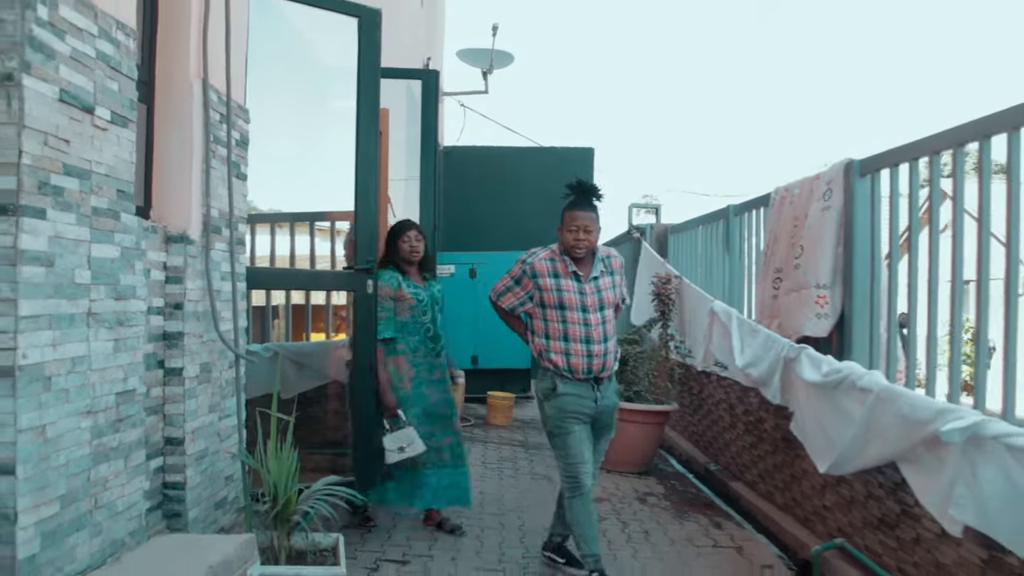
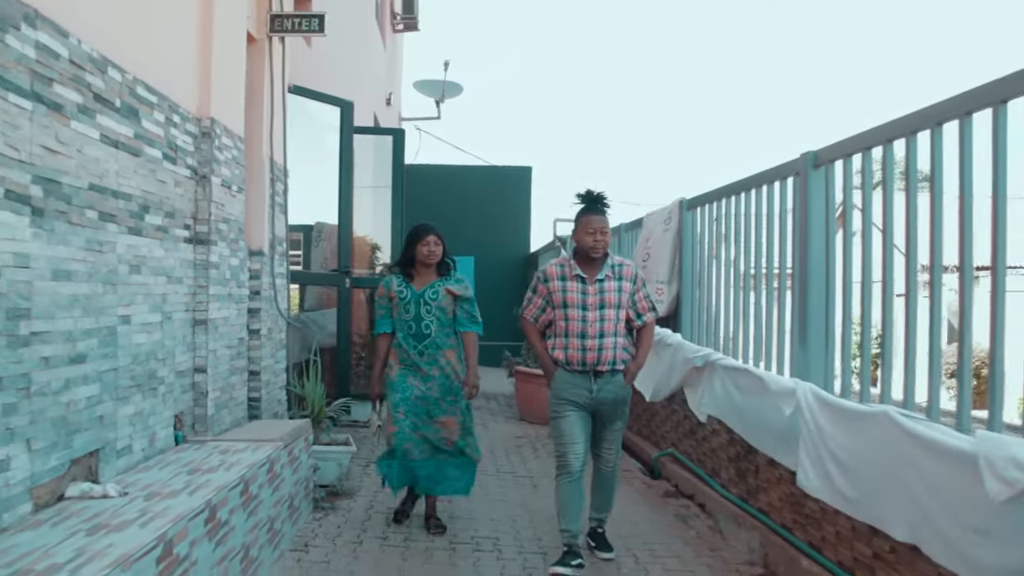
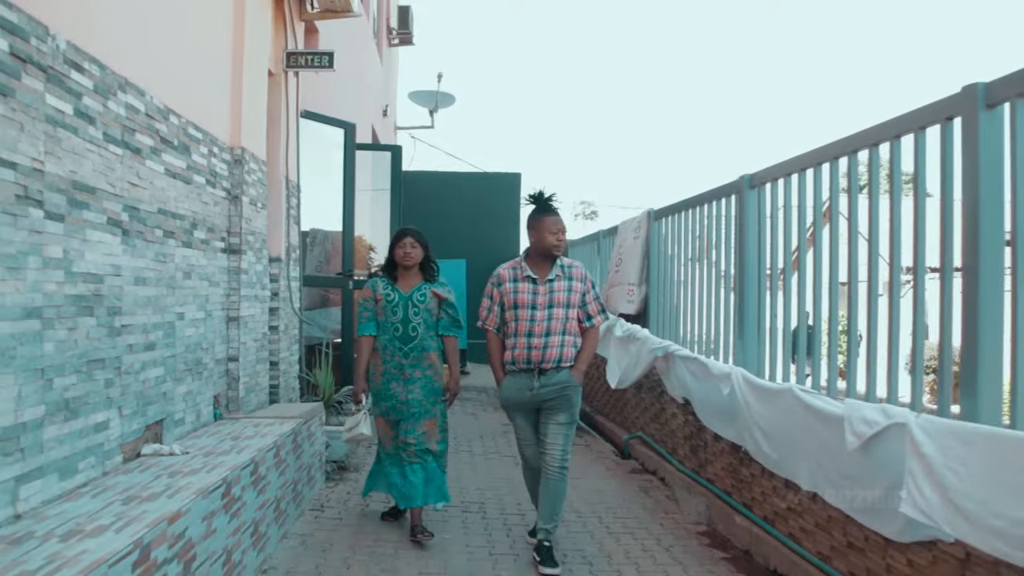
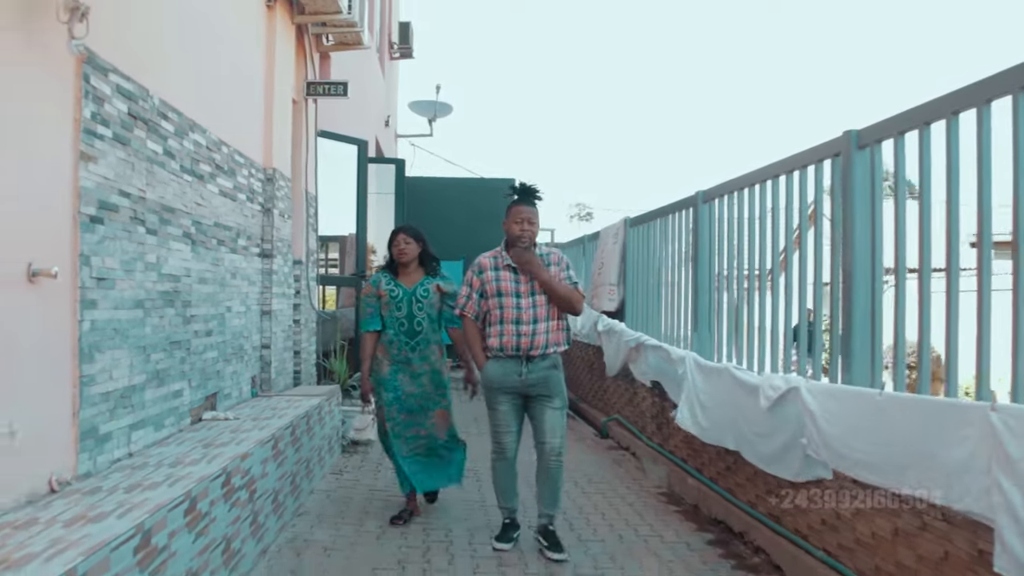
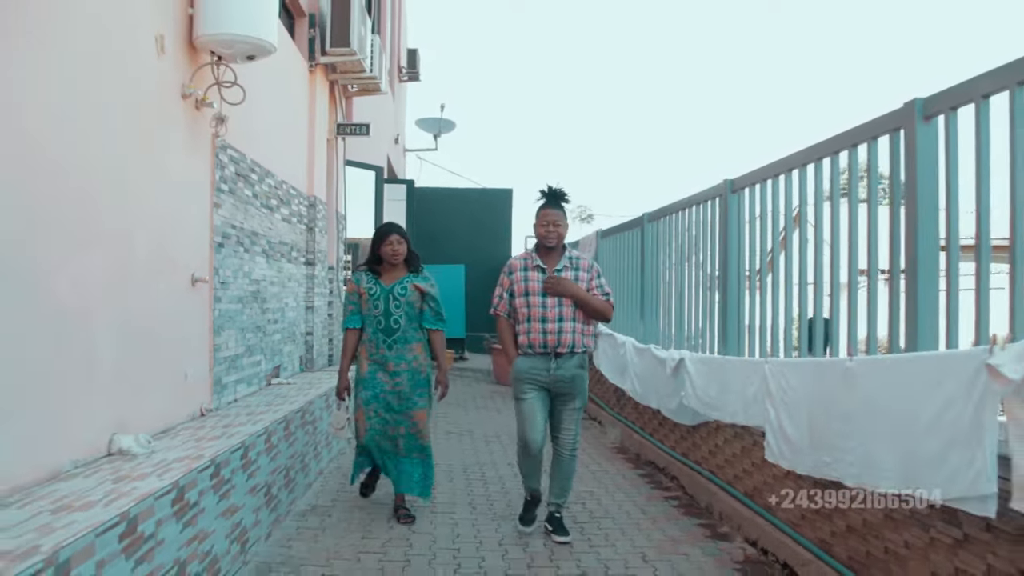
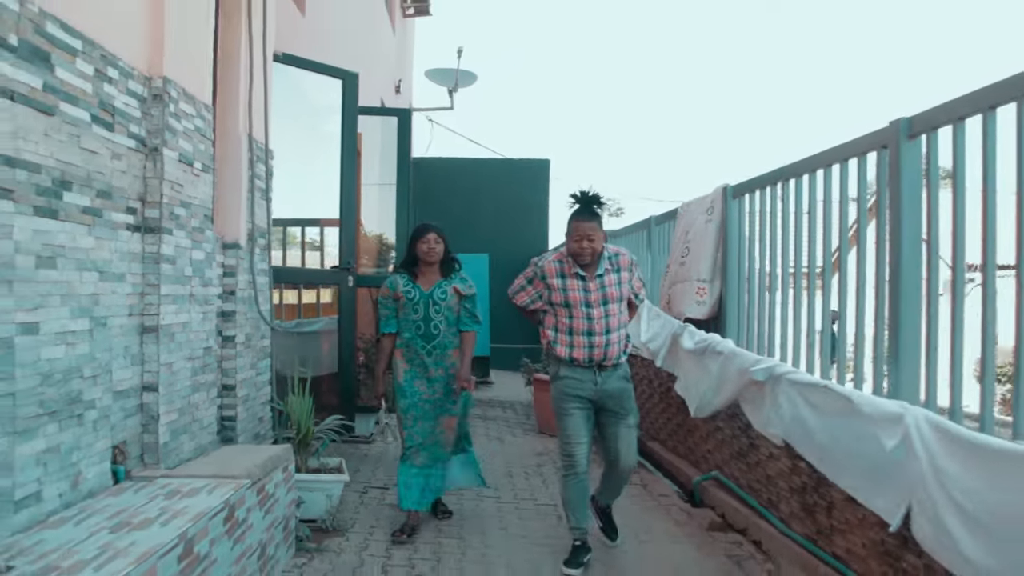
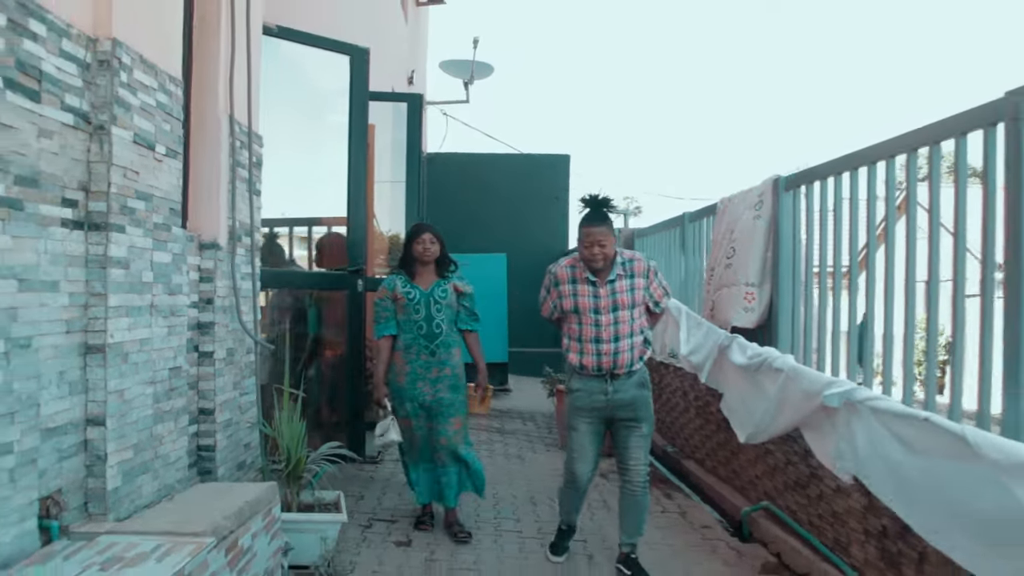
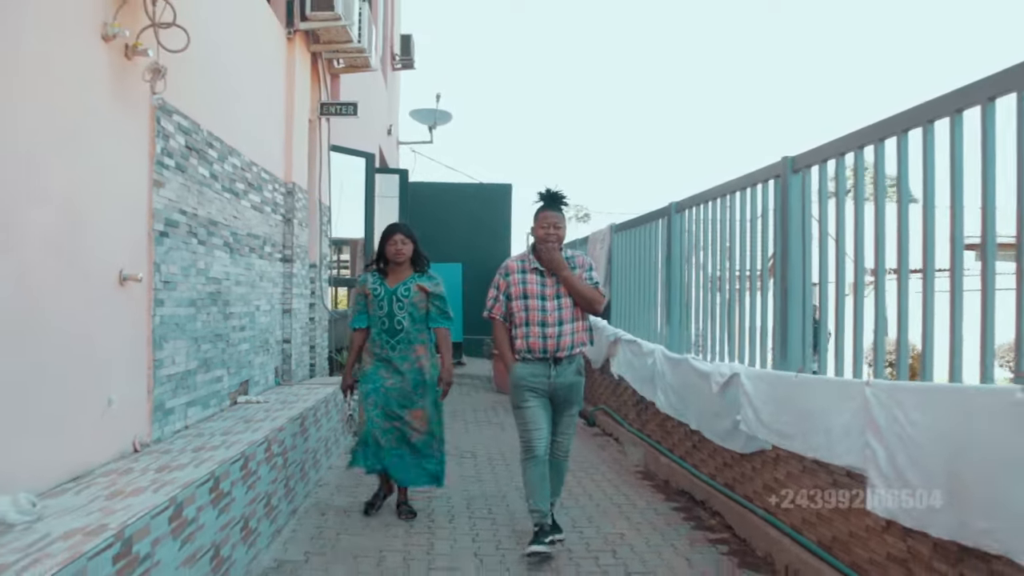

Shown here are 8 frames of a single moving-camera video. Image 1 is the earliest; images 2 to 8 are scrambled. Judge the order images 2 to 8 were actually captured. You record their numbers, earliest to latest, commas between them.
7, 6, 2, 3, 4, 8, 5
